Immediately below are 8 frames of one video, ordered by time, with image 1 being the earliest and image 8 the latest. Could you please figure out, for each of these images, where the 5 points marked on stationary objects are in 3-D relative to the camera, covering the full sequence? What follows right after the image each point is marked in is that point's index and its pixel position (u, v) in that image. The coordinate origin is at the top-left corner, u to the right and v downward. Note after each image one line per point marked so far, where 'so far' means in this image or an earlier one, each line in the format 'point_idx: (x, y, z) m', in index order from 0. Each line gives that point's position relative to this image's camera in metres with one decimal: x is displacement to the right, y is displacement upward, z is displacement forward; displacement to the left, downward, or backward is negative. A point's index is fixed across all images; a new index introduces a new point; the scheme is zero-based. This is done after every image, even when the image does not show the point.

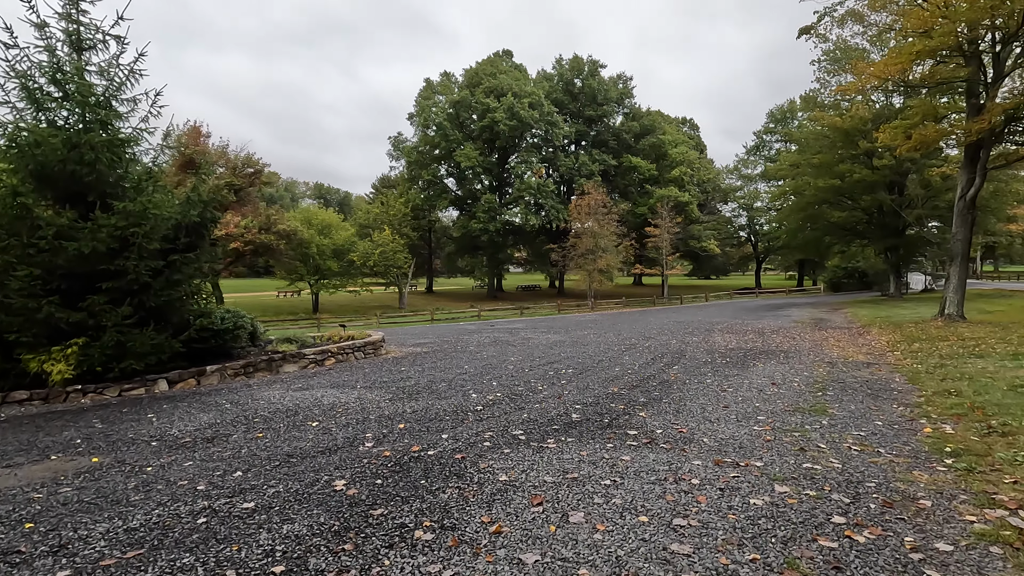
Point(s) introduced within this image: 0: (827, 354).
0: (+5.8, -1.2, +9.8) m
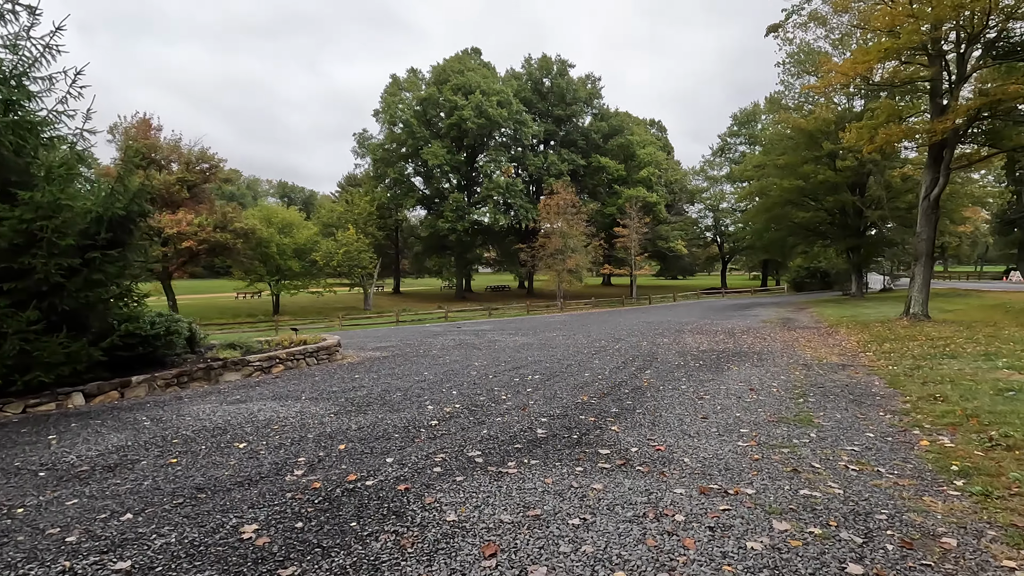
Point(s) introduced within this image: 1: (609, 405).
0: (+5.2, -1.2, +9.6) m
1: (+1.0, -1.2, +5.6) m
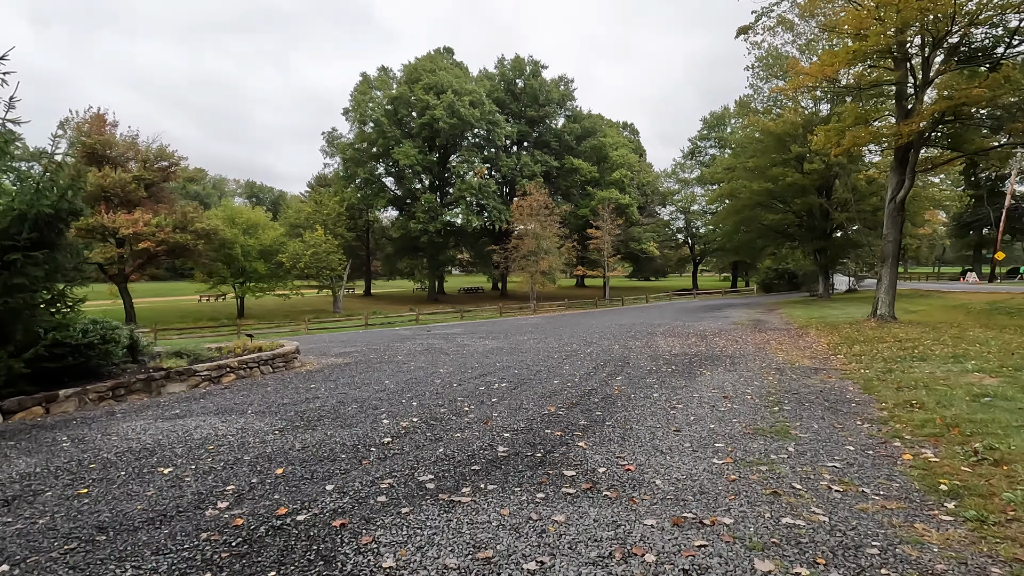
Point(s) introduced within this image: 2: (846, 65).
0: (+4.6, -1.2, +9.4) m
1: (+0.6, -1.3, +5.2) m
2: (+8.9, +6.0, +14.3) m
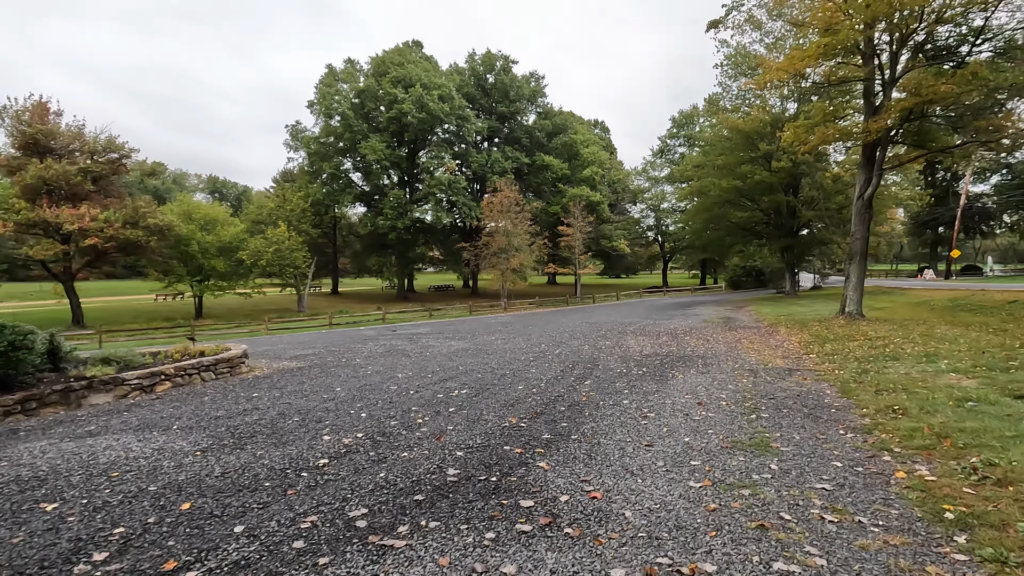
0: (+4.0, -1.2, +9.1) m
1: (+0.2, -1.3, +4.7) m
2: (+8.0, +6.0, +14.2) m
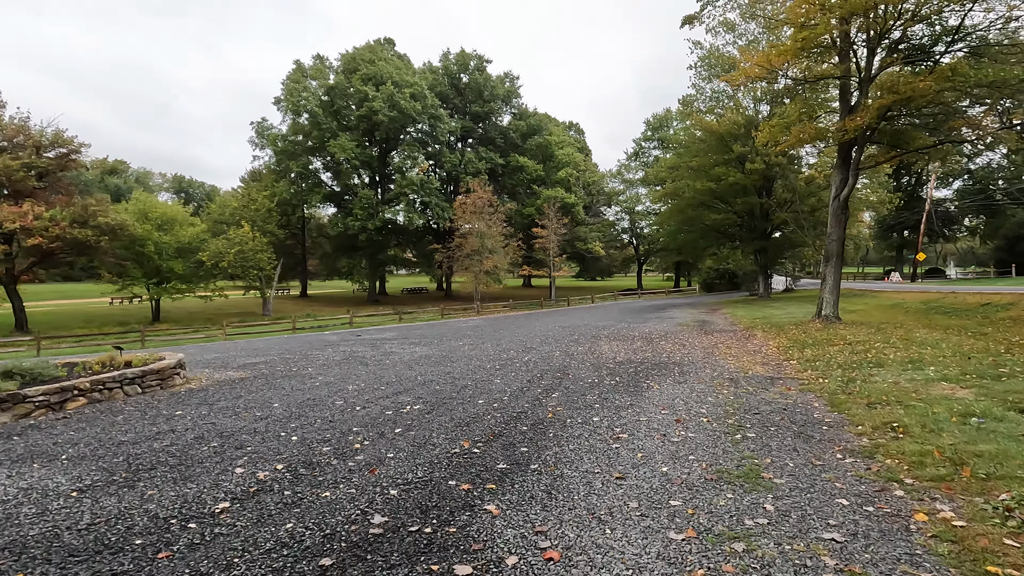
0: (+3.4, -1.2, +8.6) m
1: (-0.1, -1.3, +4.1) m
2: (+7.2, +6.0, +13.8) m
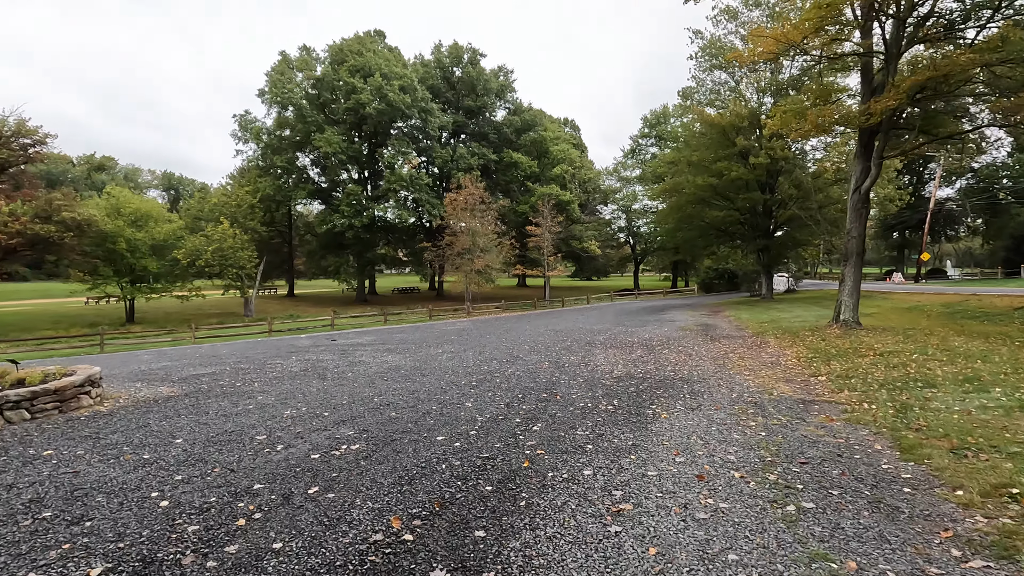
0: (+3.1, -1.3, +7.2) m
1: (-0.4, -1.3, +2.7) m
2: (+6.9, +5.9, +12.5) m
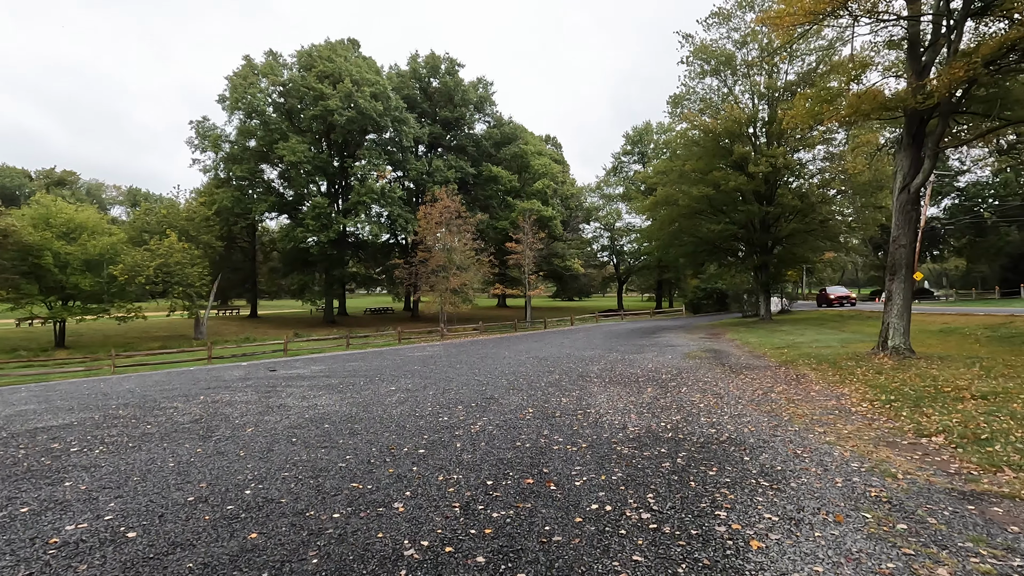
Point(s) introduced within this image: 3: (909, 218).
0: (+2.8, -1.4, +4.7) m
1: (-0.5, -1.3, 0.0) m
2: (+6.4, +5.6, +10.4) m
3: (+7.7, +1.4, +10.4) m
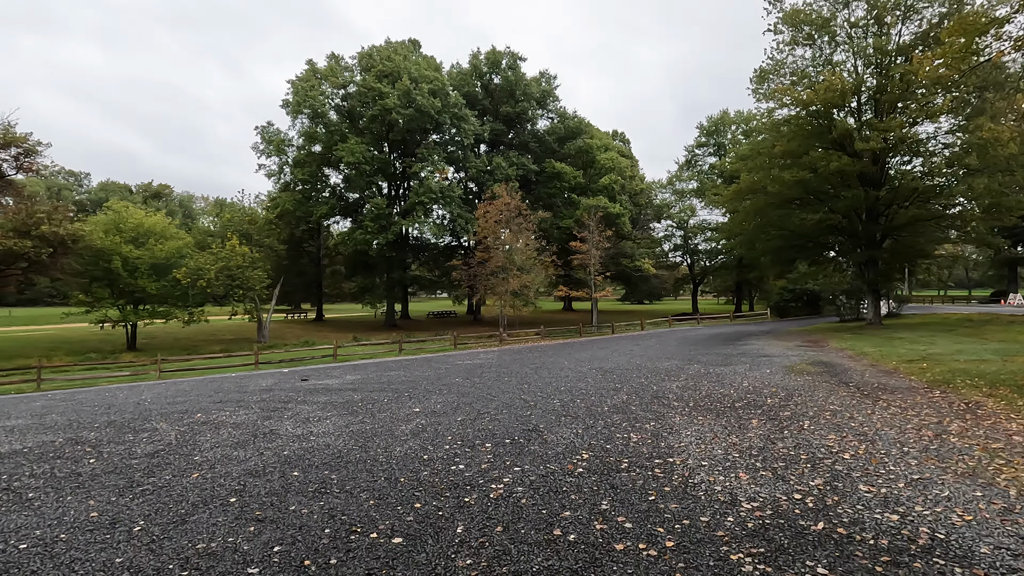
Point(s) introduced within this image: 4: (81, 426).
0: (+2.9, -1.3, +2.2) m
1: (-1.0, -1.2, -2.0) m
2: (+7.2, +5.6, +7.5) m
3: (+8.5, +1.4, +7.4) m
4: (-6.2, -2.0, +8.0) m
